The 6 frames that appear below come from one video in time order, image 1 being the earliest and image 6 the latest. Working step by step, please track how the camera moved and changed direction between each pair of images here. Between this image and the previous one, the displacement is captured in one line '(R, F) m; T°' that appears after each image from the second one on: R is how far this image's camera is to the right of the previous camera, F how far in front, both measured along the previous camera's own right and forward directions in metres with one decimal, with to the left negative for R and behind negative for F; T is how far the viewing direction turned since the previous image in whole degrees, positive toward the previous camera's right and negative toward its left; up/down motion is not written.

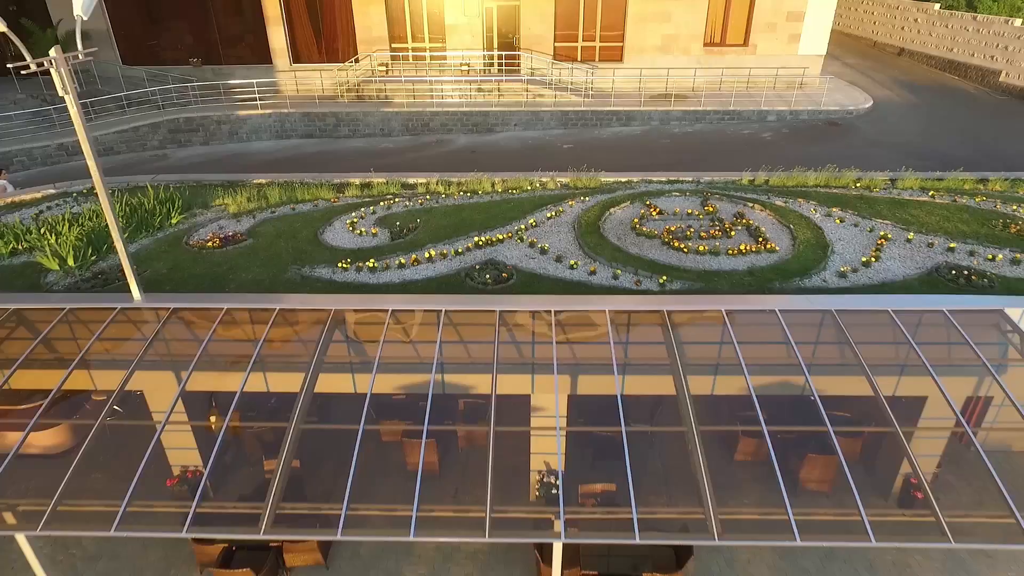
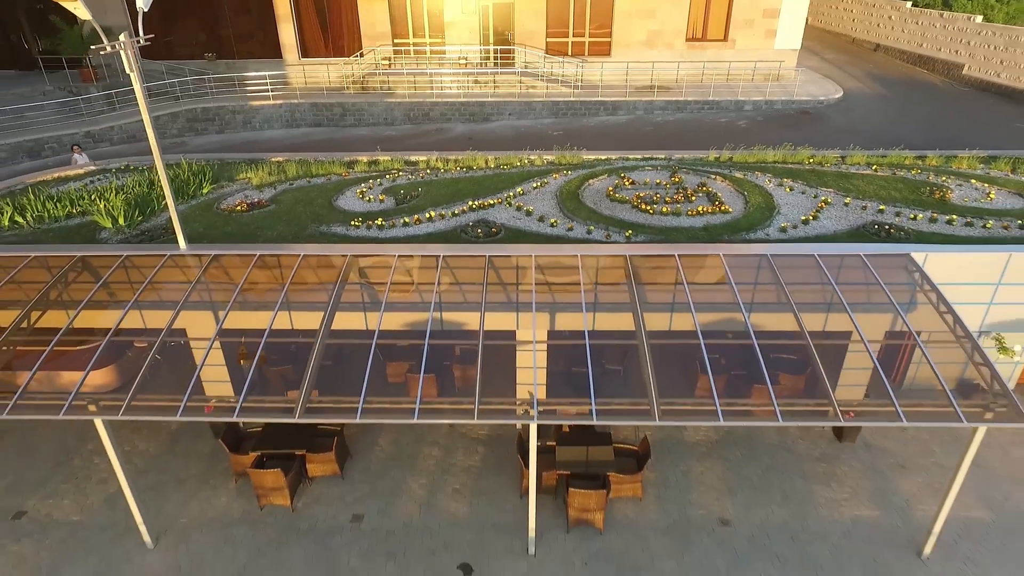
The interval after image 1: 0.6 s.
(+0.1, -1.3) m; 0°
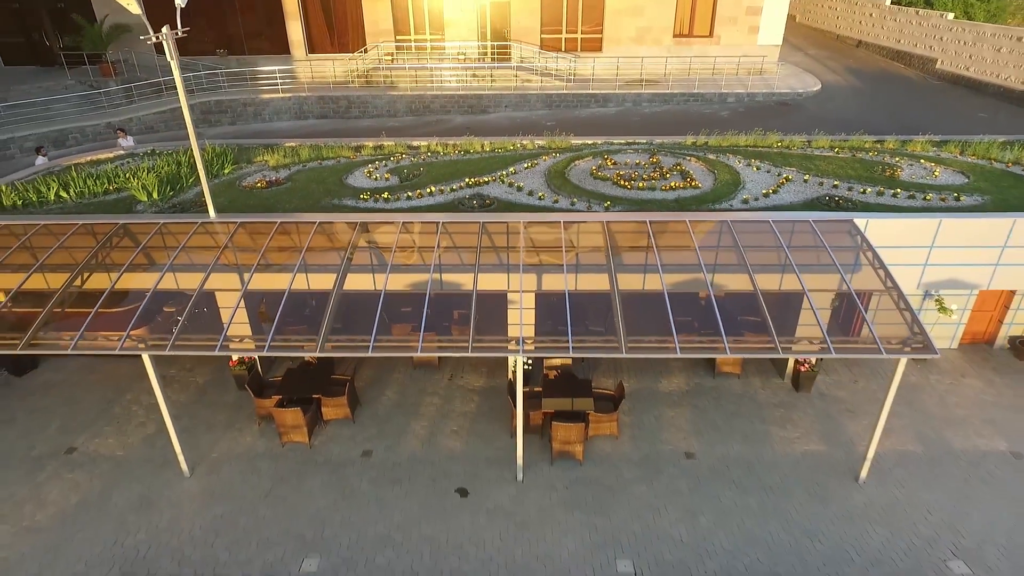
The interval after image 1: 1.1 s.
(+0.1, -1.1) m; 0°
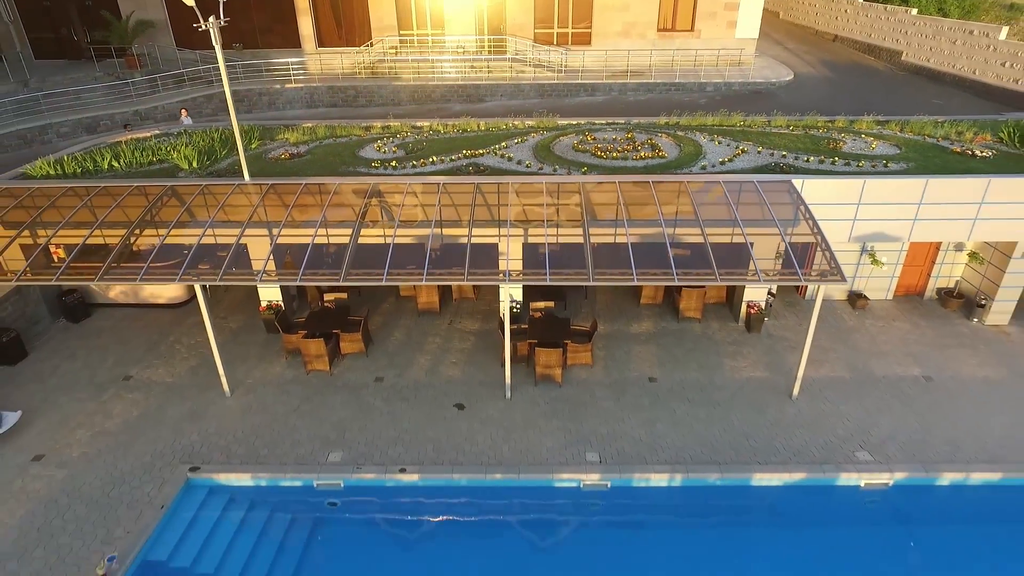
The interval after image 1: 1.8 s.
(+0.1, -1.6) m; 0°
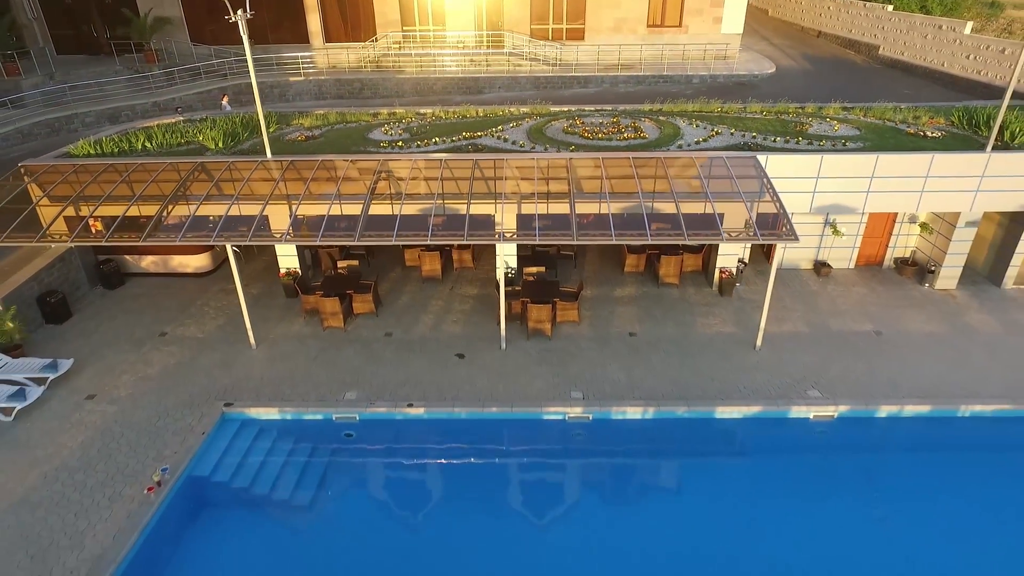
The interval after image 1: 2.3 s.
(+0.1, -1.2) m; 0°
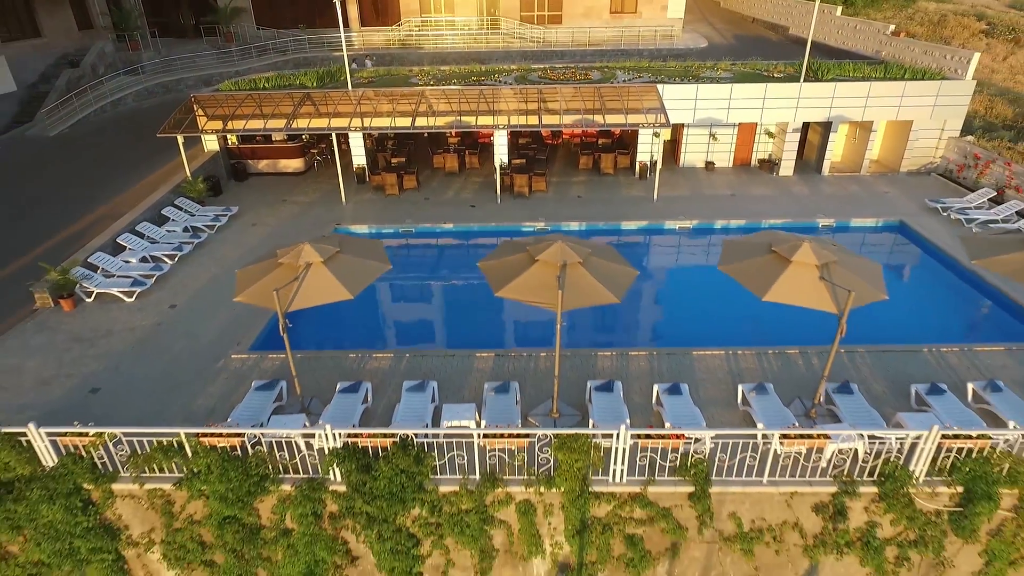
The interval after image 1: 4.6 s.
(+0.1, -6.9) m; 0°
